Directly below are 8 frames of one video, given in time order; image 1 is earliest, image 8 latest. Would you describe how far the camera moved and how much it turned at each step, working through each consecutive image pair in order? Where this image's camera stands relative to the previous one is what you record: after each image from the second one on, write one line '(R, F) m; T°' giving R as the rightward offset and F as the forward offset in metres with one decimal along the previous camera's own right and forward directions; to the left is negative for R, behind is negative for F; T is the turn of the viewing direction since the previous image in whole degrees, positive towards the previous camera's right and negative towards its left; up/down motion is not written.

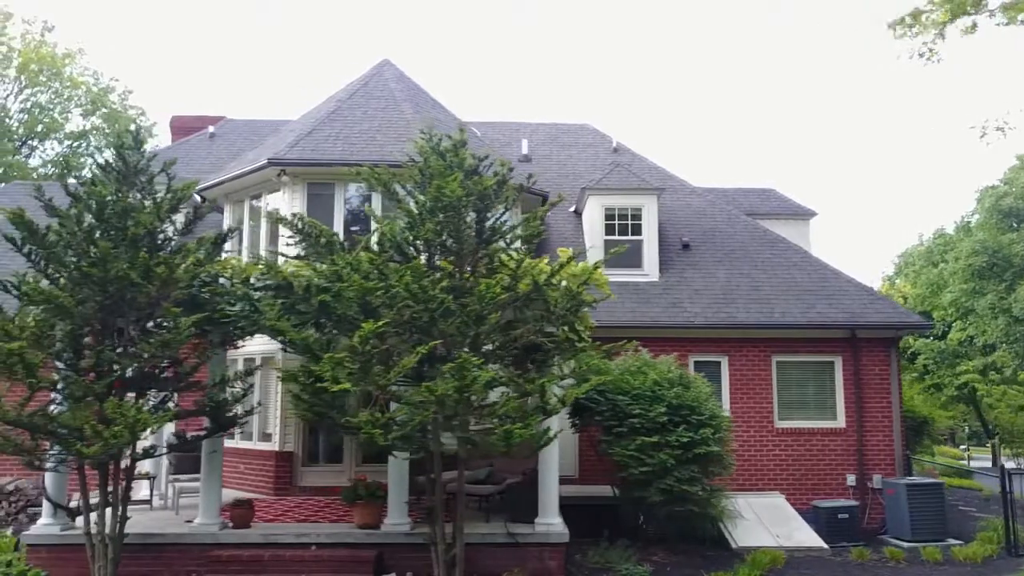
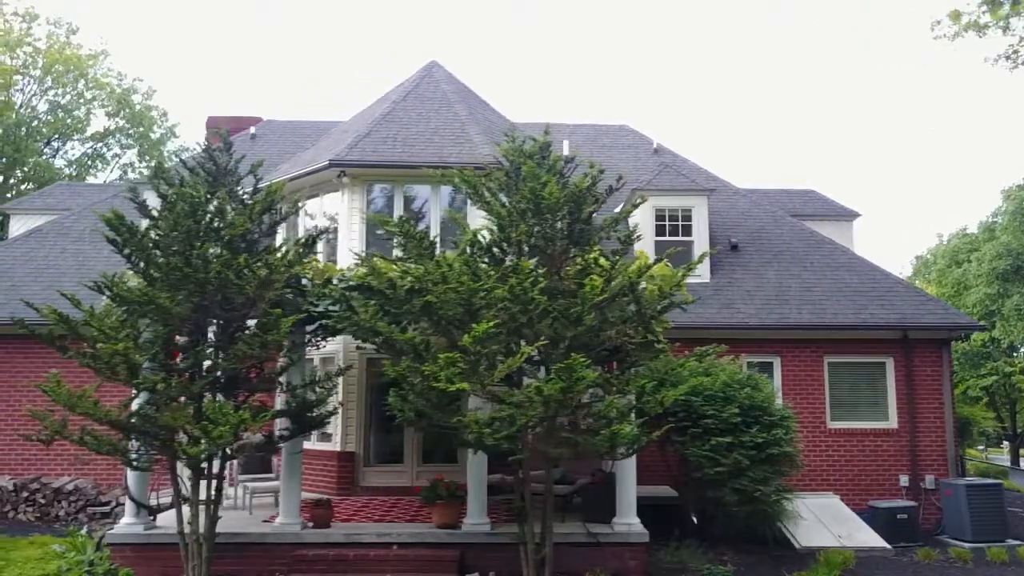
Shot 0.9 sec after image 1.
(-1.2, -0.1) m; 0°
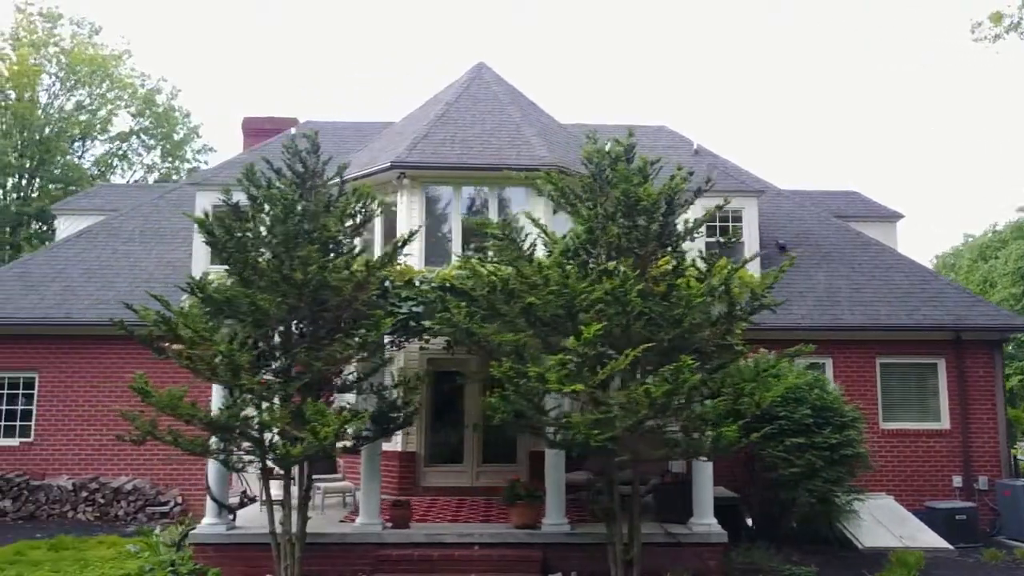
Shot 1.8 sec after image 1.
(-1.2, 0.0) m; 0°
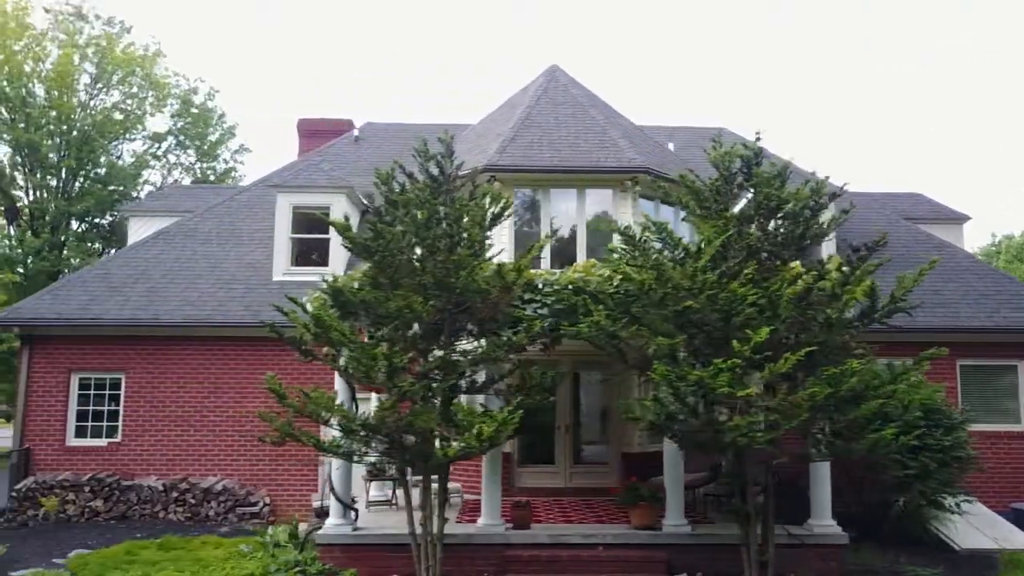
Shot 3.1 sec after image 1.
(-1.8, -0.1) m; 0°
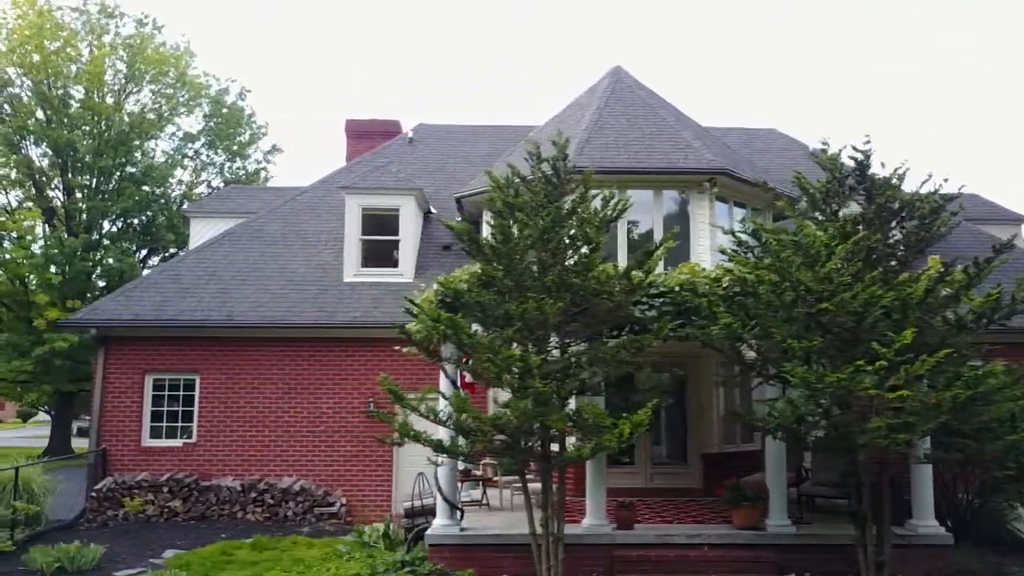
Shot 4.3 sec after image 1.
(-1.6, 0.0) m; 0°
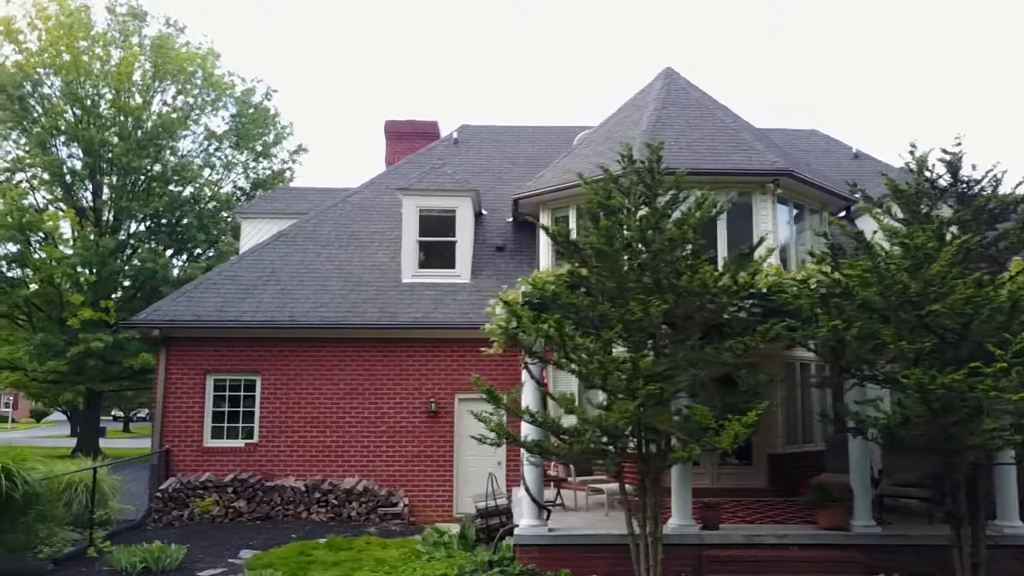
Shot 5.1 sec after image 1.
(-1.3, 0.0) m; 0°
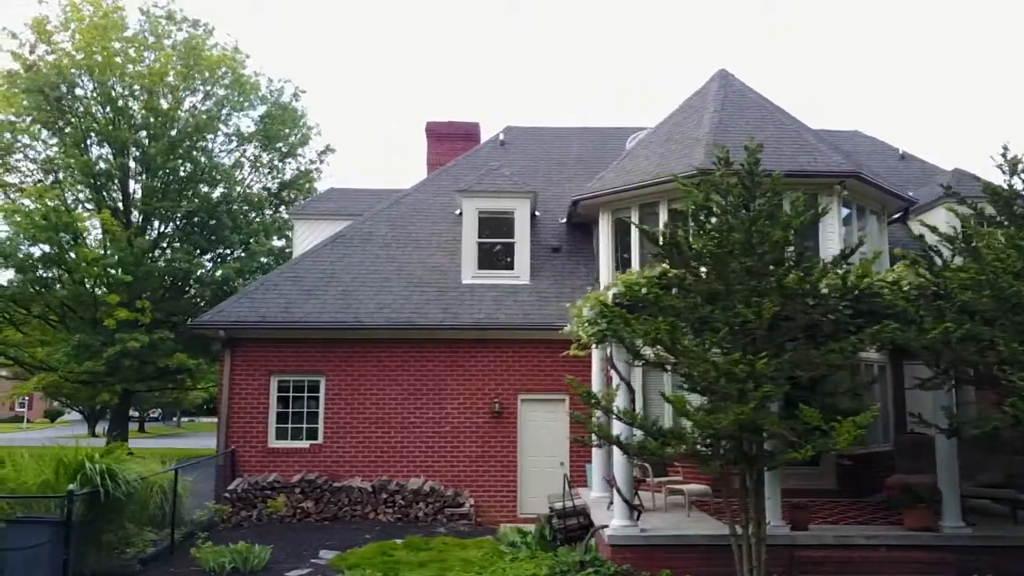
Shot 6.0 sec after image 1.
(-1.4, 0.0) m; 0°
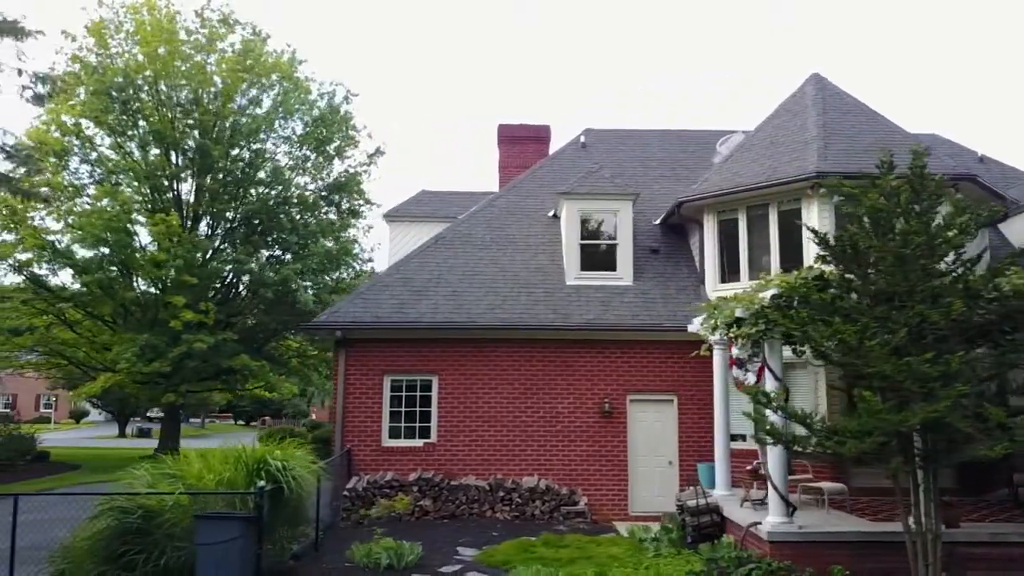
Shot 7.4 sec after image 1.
(-2.4, -0.2) m; 0°
